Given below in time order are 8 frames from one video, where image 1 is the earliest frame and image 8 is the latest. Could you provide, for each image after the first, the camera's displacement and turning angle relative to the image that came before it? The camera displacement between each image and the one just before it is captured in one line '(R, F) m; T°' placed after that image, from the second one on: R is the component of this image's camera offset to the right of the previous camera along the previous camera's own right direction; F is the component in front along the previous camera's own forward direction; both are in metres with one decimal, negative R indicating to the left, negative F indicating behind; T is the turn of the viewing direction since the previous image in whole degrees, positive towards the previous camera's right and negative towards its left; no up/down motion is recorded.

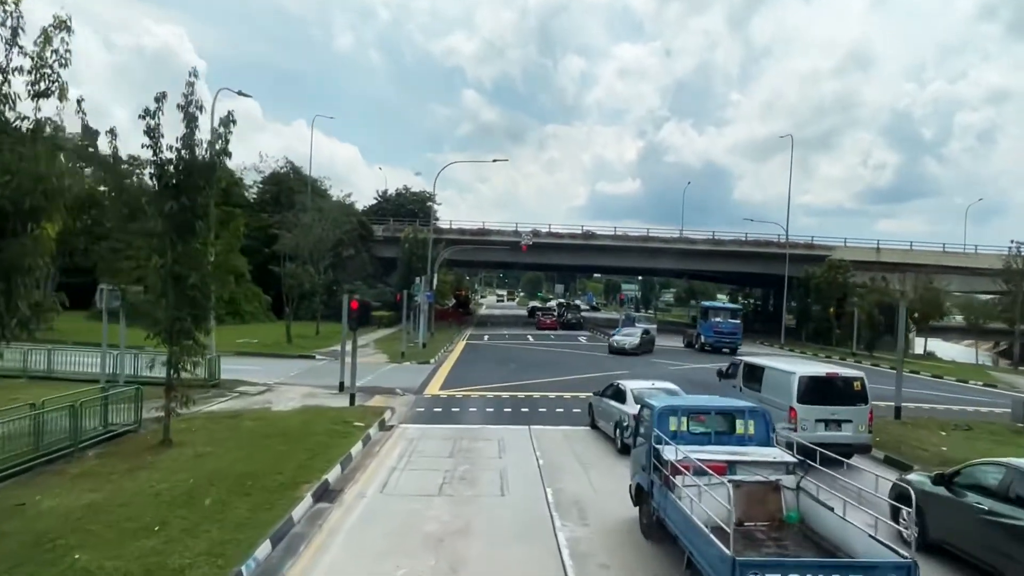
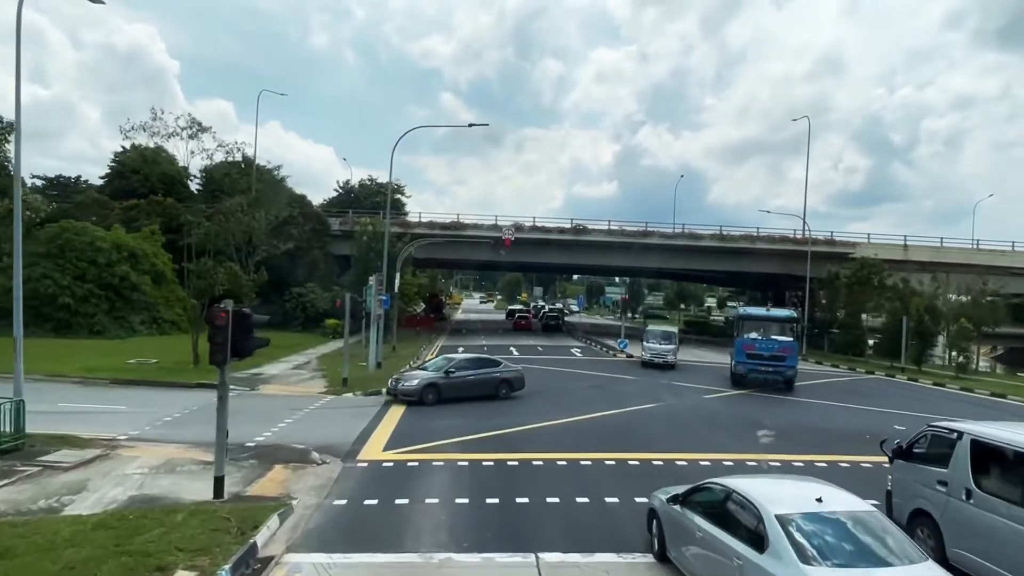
(-0.2, +8.7) m; +2°
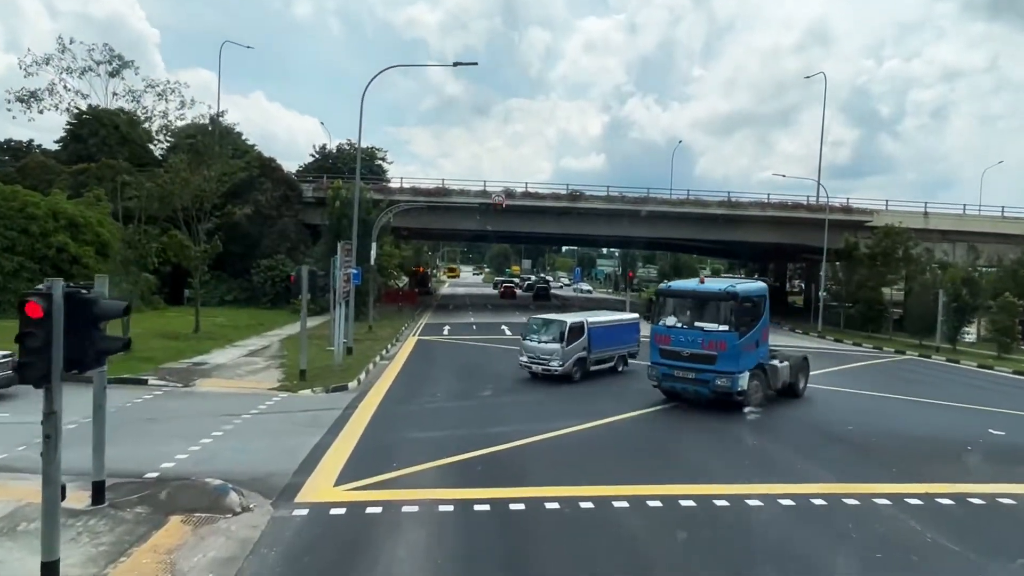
(-0.2, +4.5) m; +1°
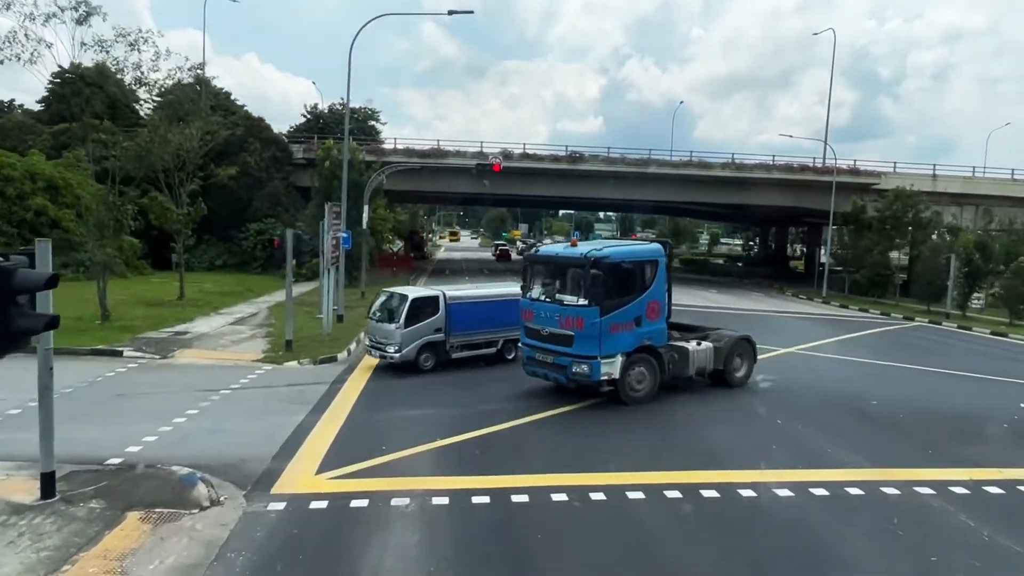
(-0.1, +1.2) m; 0°
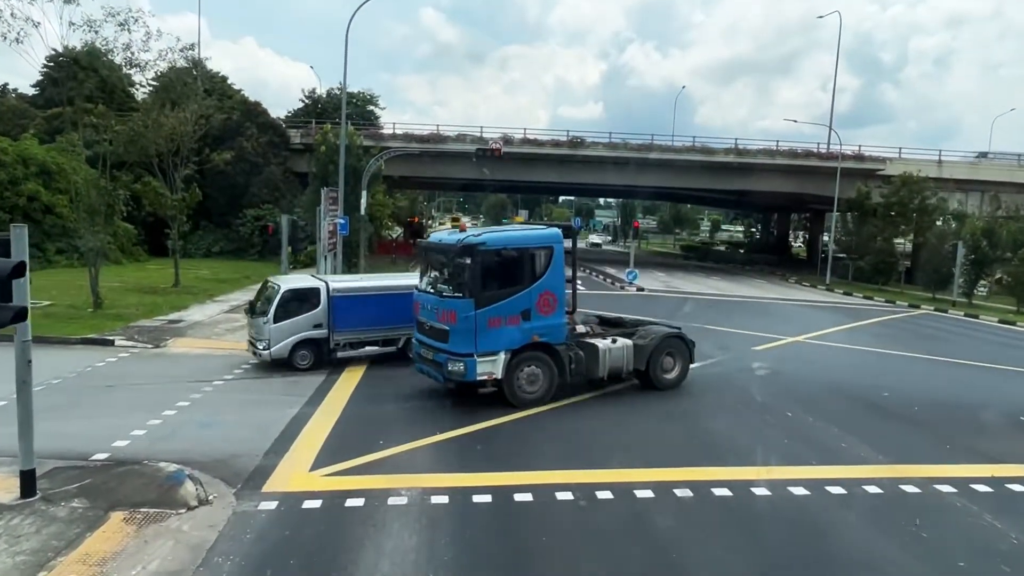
(0.0, +0.5) m; 0°
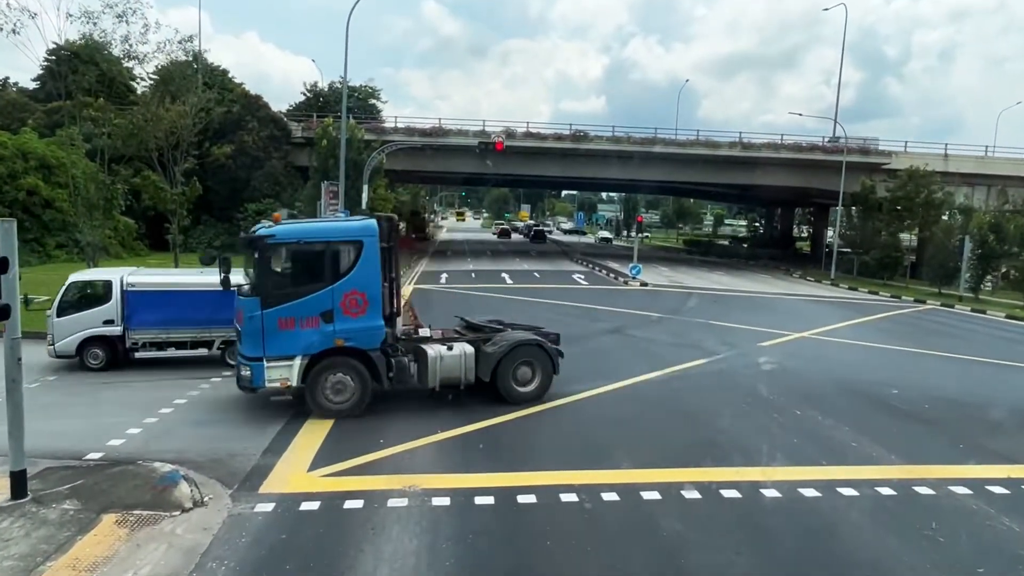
(0.0, +0.2) m; 0°
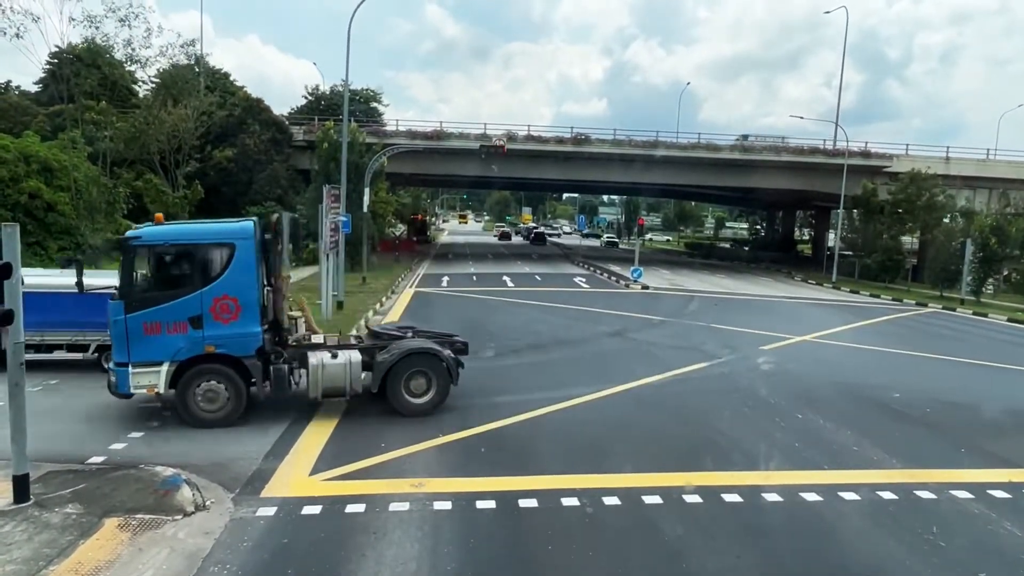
(0.0, 0.0) m; 0°
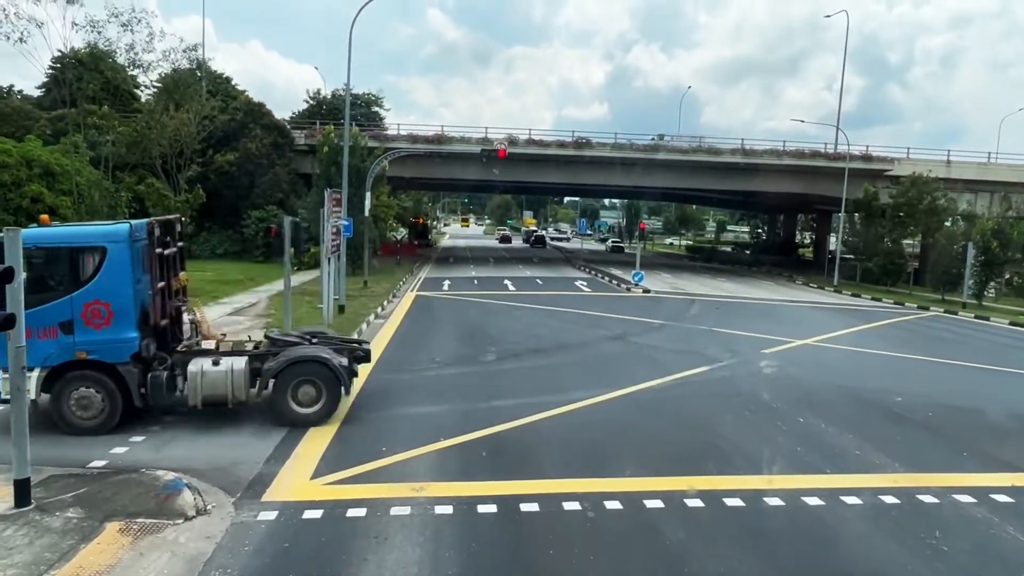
(0.0, 0.0) m; 0°
